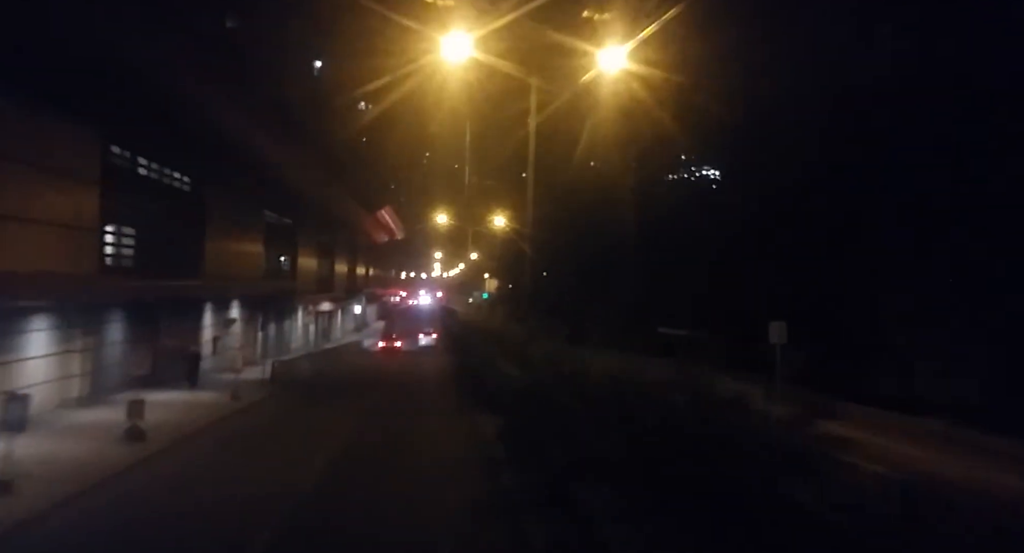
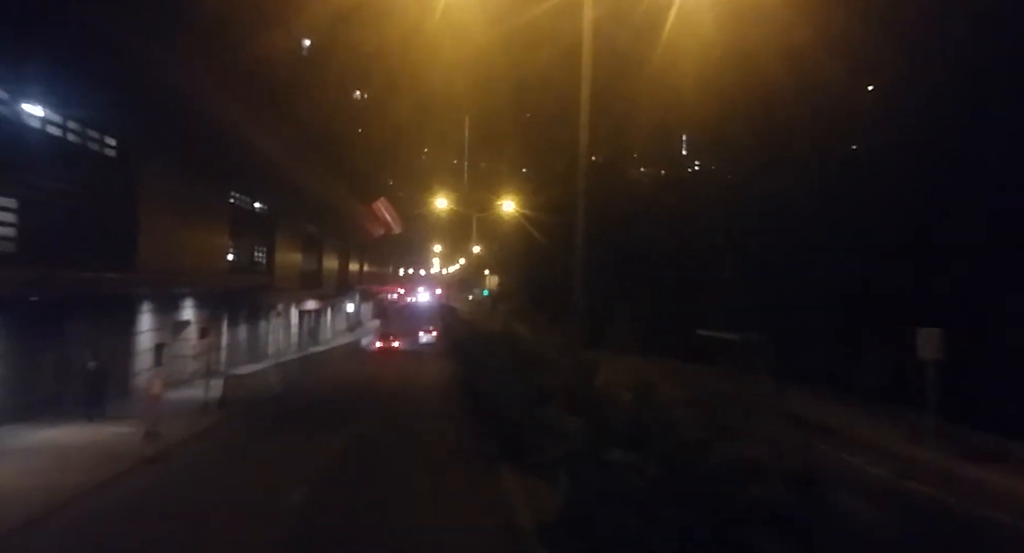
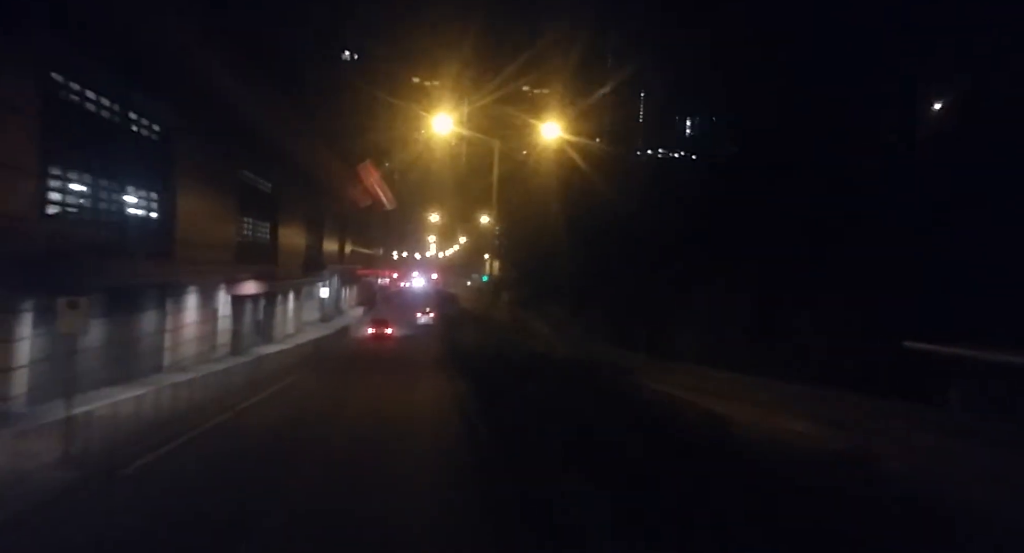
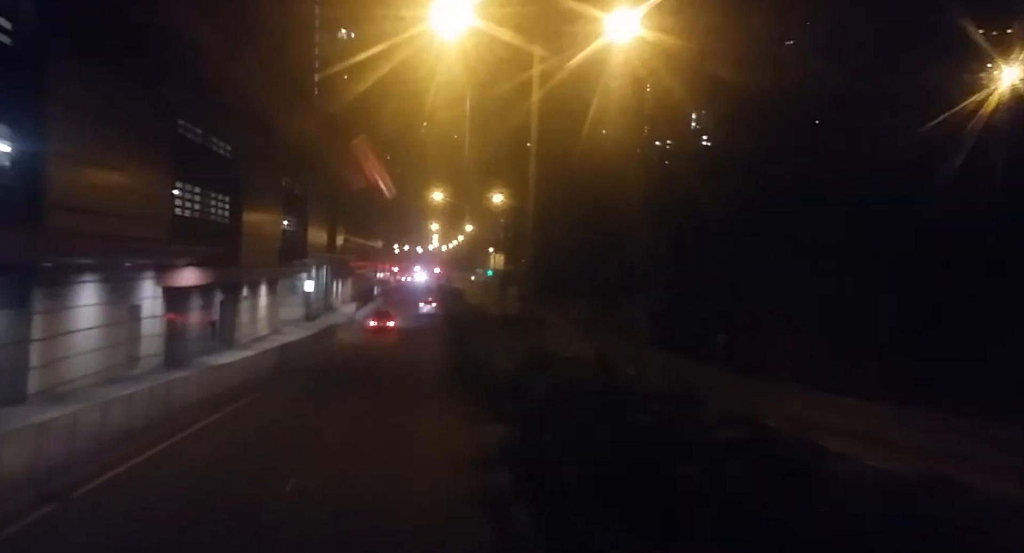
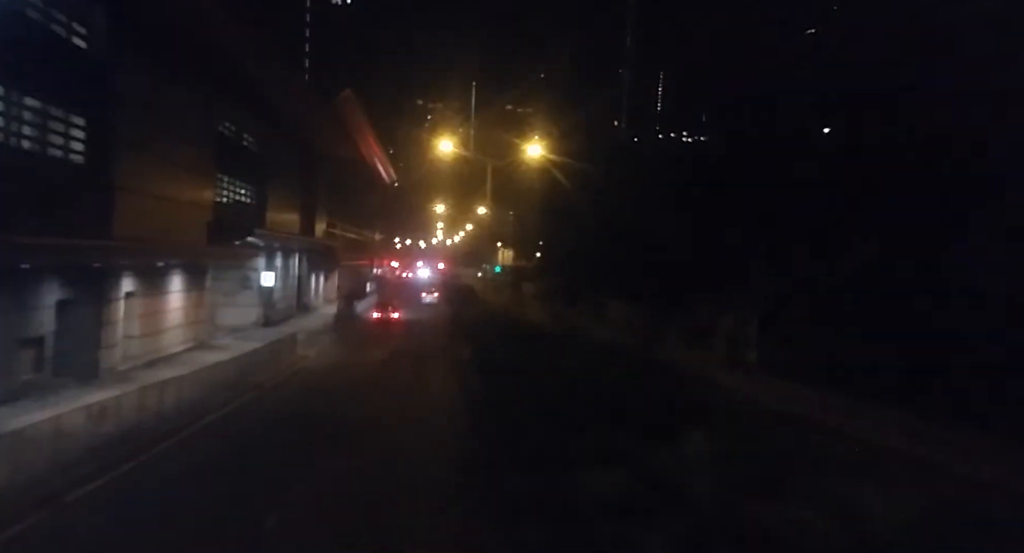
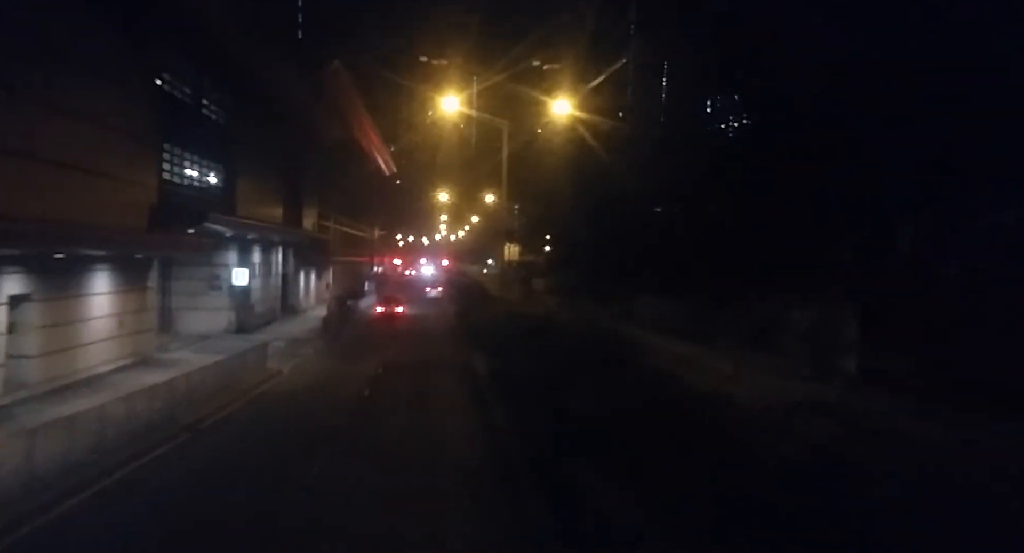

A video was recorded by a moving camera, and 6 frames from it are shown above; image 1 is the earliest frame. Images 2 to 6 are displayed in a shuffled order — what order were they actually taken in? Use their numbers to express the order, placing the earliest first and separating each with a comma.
2, 3, 4, 5, 6
